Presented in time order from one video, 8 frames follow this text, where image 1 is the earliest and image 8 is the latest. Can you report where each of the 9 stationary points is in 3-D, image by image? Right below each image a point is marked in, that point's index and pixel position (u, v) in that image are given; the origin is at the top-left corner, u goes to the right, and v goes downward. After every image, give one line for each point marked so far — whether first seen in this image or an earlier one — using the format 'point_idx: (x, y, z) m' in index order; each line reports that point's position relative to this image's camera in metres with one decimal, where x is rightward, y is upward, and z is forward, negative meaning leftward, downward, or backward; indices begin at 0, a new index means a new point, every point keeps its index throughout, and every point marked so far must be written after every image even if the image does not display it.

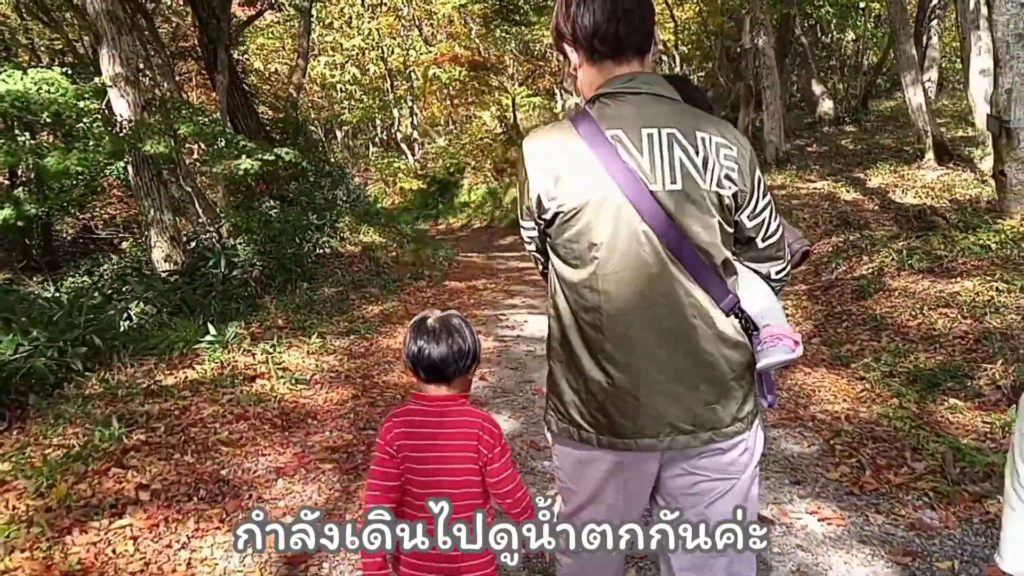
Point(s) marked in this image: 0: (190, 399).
0: (-2.1, -0.8, +5.7) m
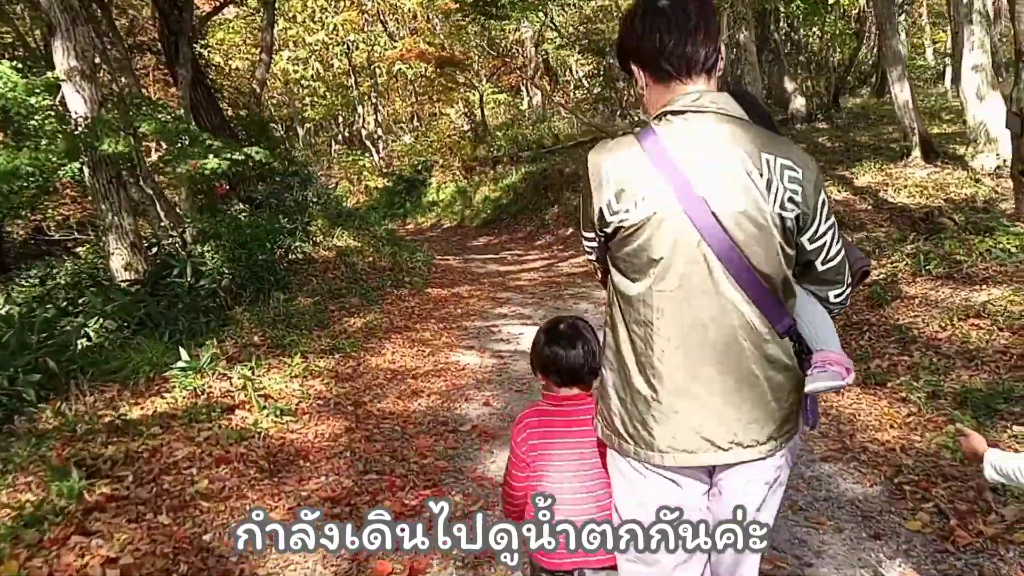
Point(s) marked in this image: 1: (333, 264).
0: (-2.1, -0.9, +5.2) m
1: (-1.9, +0.2, +9.4) m
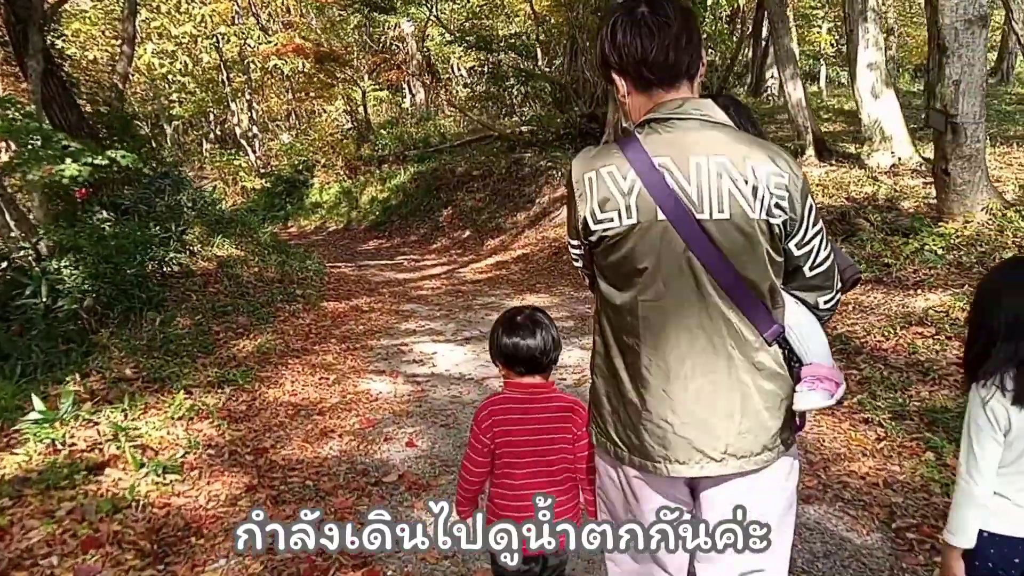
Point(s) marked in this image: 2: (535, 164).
0: (-2.4, -1.0, +4.3) m
1: (-2.9, +0.1, +8.5) m
2: (+0.4, +2.2, +15.5) m
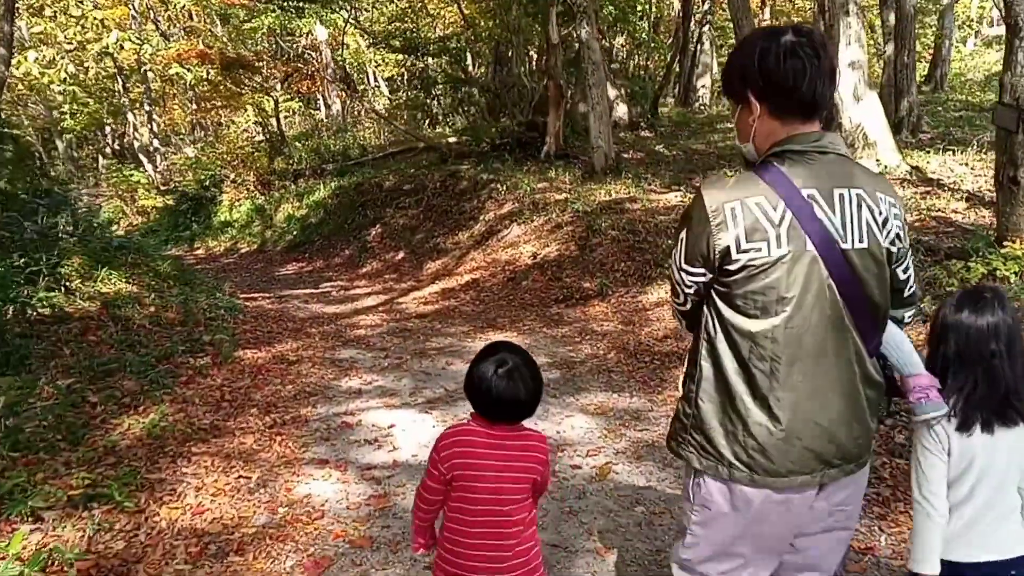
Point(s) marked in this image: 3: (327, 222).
0: (-2.3, -1.3, +2.6) m
1: (-3.2, -0.3, +6.8) m
2: (-0.6, +1.8, +14.1) m
3: (-3.3, +1.2, +15.9) m
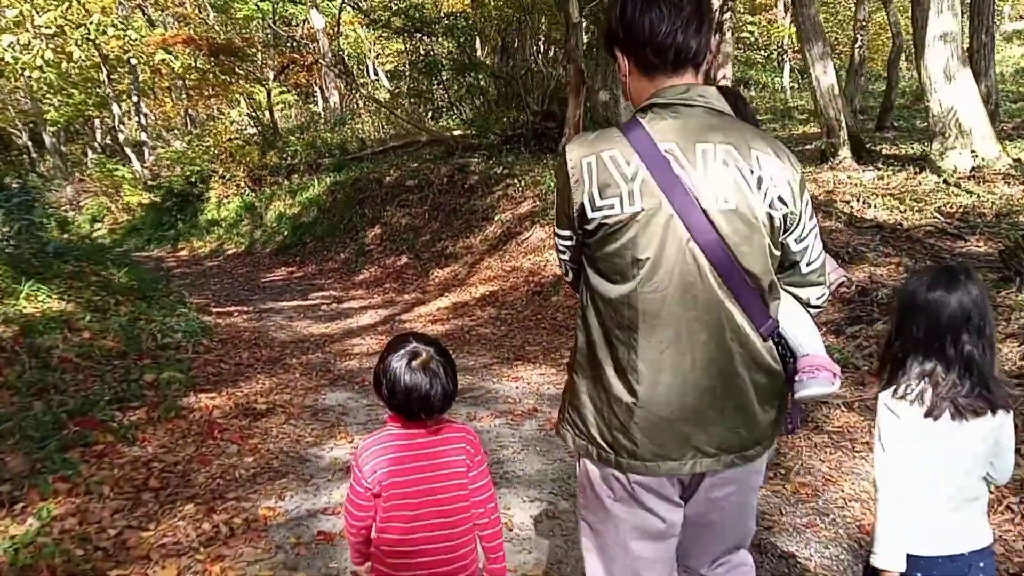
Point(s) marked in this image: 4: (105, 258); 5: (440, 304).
0: (-2.1, -1.5, +1.0) m
1: (-2.9, -0.4, +5.2) m
2: (-0.4, +1.7, +12.5) m
3: (-3.1, +1.1, +14.3) m
4: (-4.4, +0.3, +9.5) m
5: (-0.7, -0.2, +8.8) m
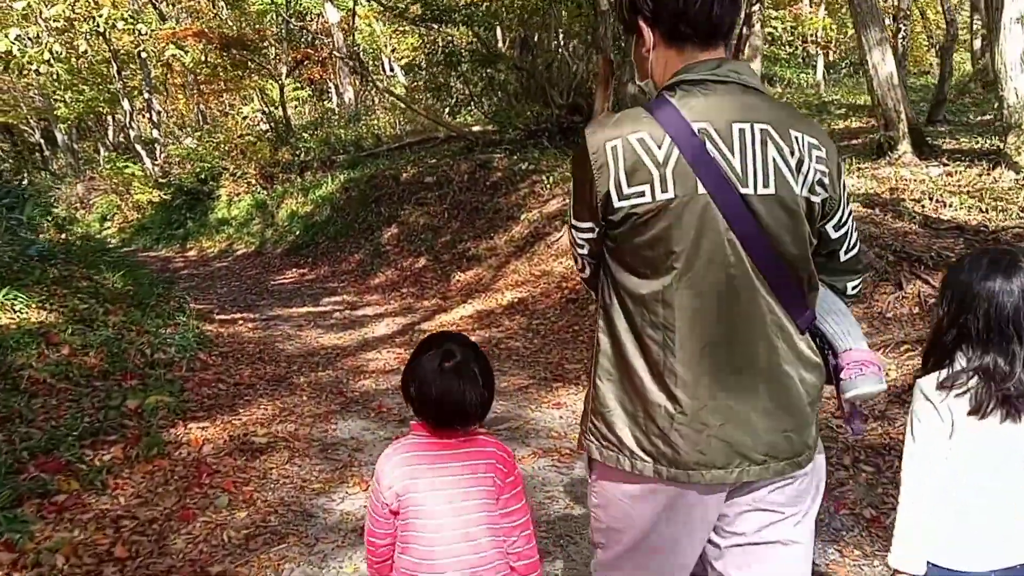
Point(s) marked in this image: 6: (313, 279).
0: (-1.9, -1.5, +0.3) m
1: (-2.7, -0.4, +4.5) m
2: (-0.1, +1.6, +11.8) m
3: (-2.7, +1.0, +13.6) m
4: (-4.1, +0.3, +8.9) m
5: (-0.4, -0.2, +8.1) m
6: (-2.7, +0.1, +11.8) m
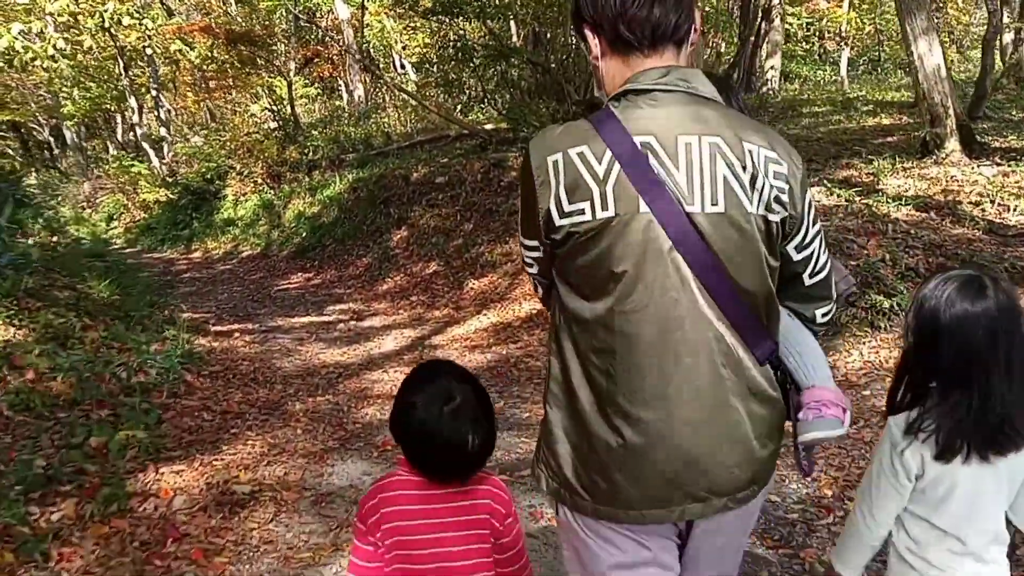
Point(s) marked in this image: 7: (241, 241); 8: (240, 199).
0: (-1.9, -1.6, -0.3) m
1: (-2.6, -0.5, +3.9) m
2: (+0.1, +1.5, +11.2) m
3: (-2.5, +1.0, +13.1) m
4: (-4.0, +0.2, +8.3) m
5: (-0.3, -0.3, +7.5) m
6: (-2.5, +0.1, +11.2) m
7: (-5.5, +1.0, +18.2) m
8: (-6.1, +2.0, +19.8) m
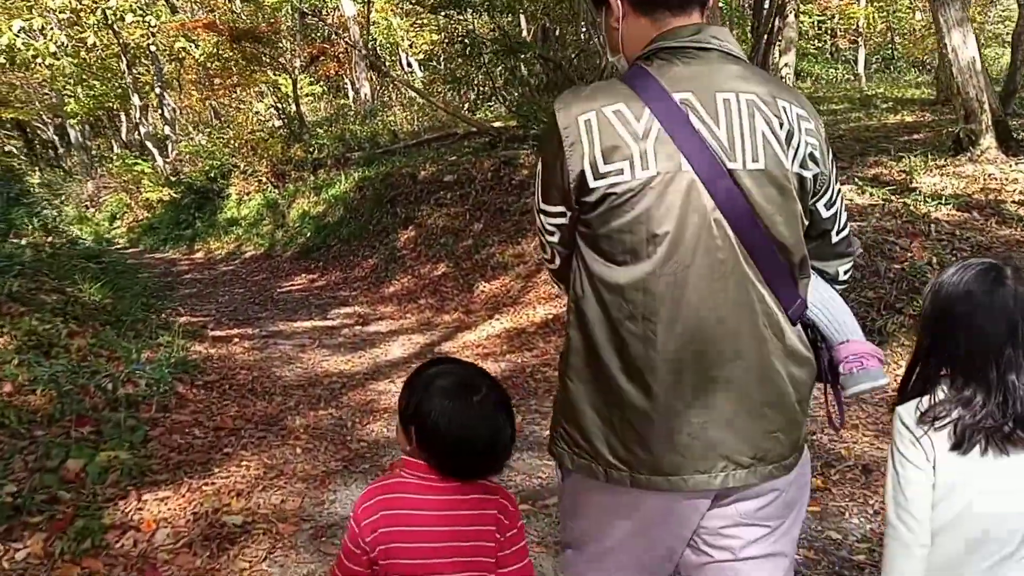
0: (-1.8, -1.6, -0.6) m
1: (-2.5, -0.5, +3.6) m
2: (+0.3, +1.5, +10.8) m
3: (-2.4, +1.0, +12.7) m
4: (-3.8, +0.2, +8.0) m
5: (-0.2, -0.3, +7.1) m
6: (-2.3, 0.0, +10.9) m
7: (-5.4, +1.0, +17.8) m
8: (-5.9, +2.0, +19.5) m
